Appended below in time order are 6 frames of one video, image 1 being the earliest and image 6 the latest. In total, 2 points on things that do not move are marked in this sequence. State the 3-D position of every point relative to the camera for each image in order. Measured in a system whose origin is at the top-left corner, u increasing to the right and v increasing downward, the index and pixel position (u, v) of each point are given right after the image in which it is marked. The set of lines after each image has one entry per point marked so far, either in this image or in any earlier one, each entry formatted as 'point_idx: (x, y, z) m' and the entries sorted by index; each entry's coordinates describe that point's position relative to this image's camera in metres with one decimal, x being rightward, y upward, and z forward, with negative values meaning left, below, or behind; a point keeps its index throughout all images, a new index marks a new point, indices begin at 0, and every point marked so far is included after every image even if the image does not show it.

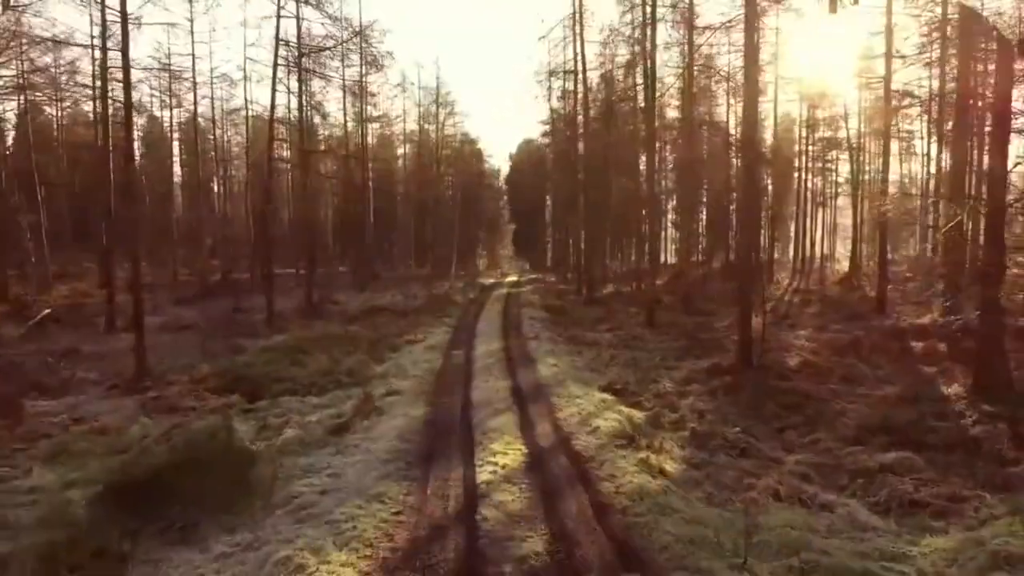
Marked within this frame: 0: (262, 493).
0: (-2.6, -2.1, +7.3) m
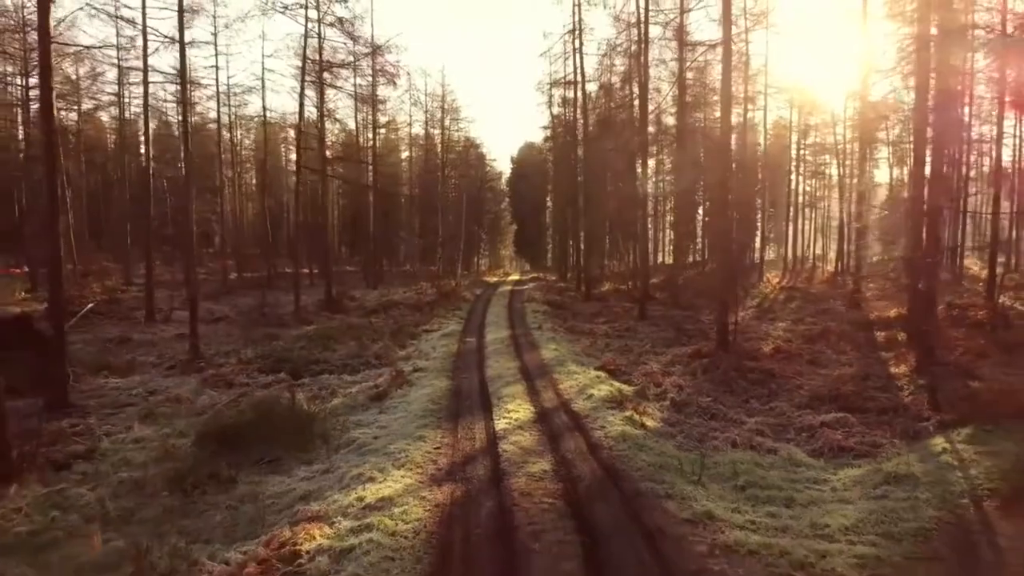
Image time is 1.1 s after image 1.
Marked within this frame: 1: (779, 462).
0: (-2.5, -2.0, +9.2) m
1: (+3.3, -2.1, +8.4) m
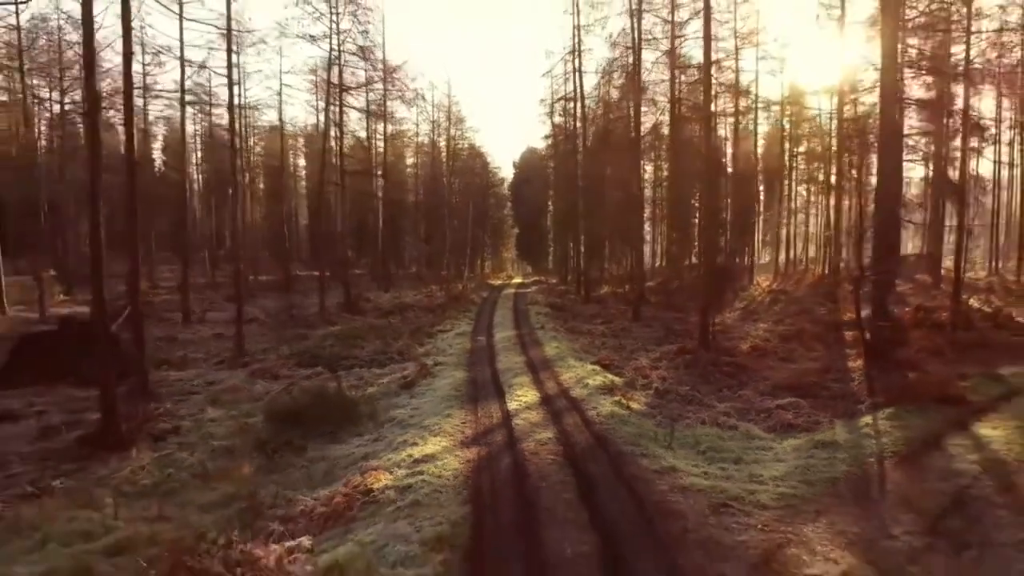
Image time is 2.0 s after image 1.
0: (-2.3, -2.1, +11.3) m
1: (+3.4, -2.2, +10.4) m
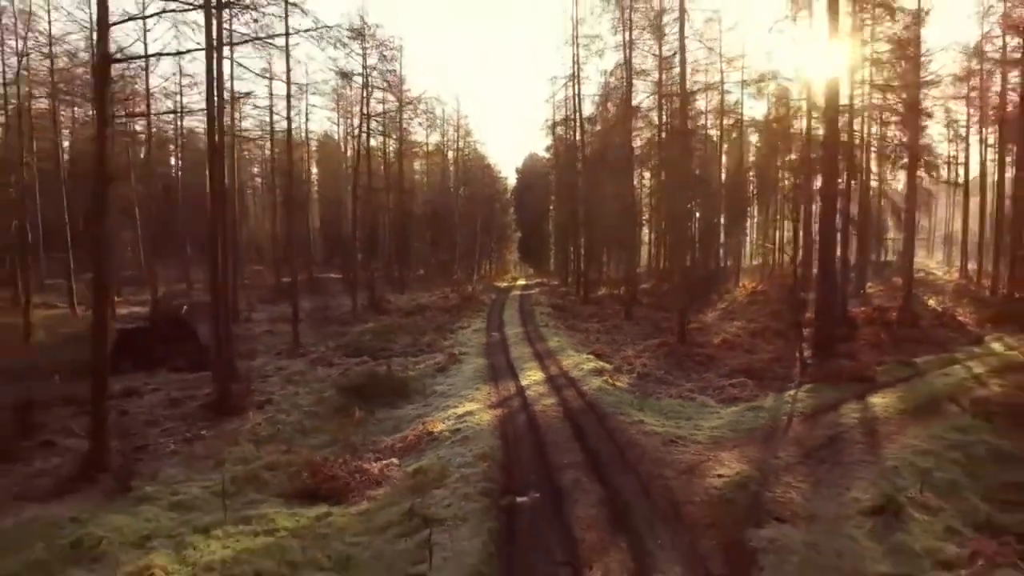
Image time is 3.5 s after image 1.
0: (-2.1, -2.2, +14.8) m
1: (+3.7, -2.3, +13.9) m
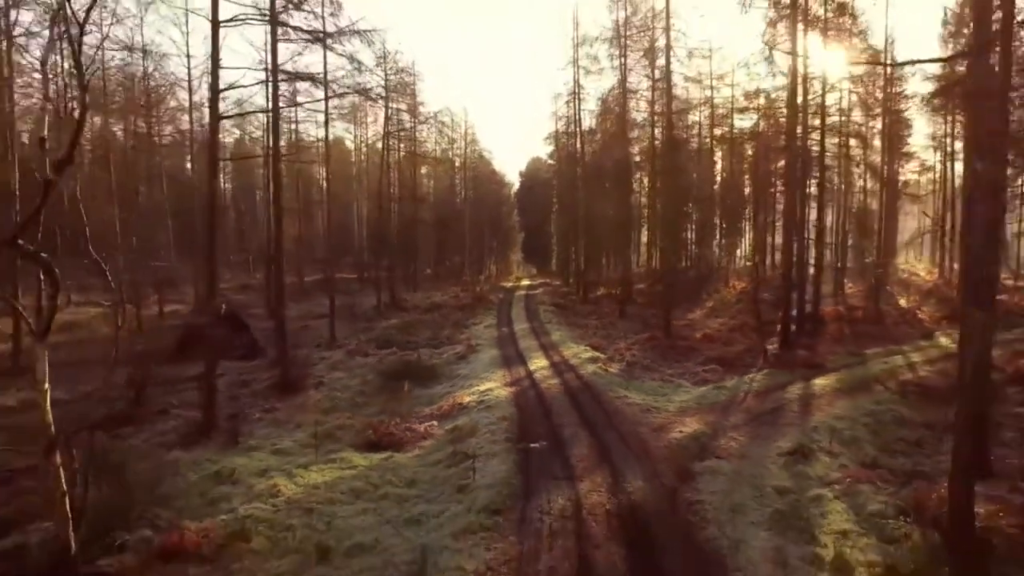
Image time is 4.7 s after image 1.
0: (-1.8, -2.3, +17.9) m
1: (+3.9, -2.4, +17.0) m
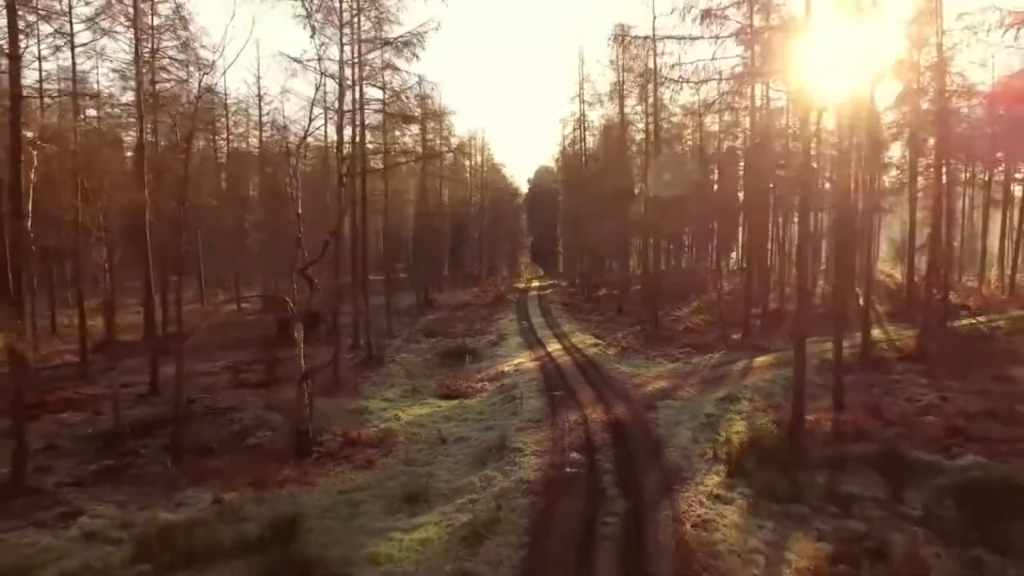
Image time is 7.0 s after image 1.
0: (-1.0, -2.4, +24.0) m
1: (+4.7, -2.4, +23.1) m
